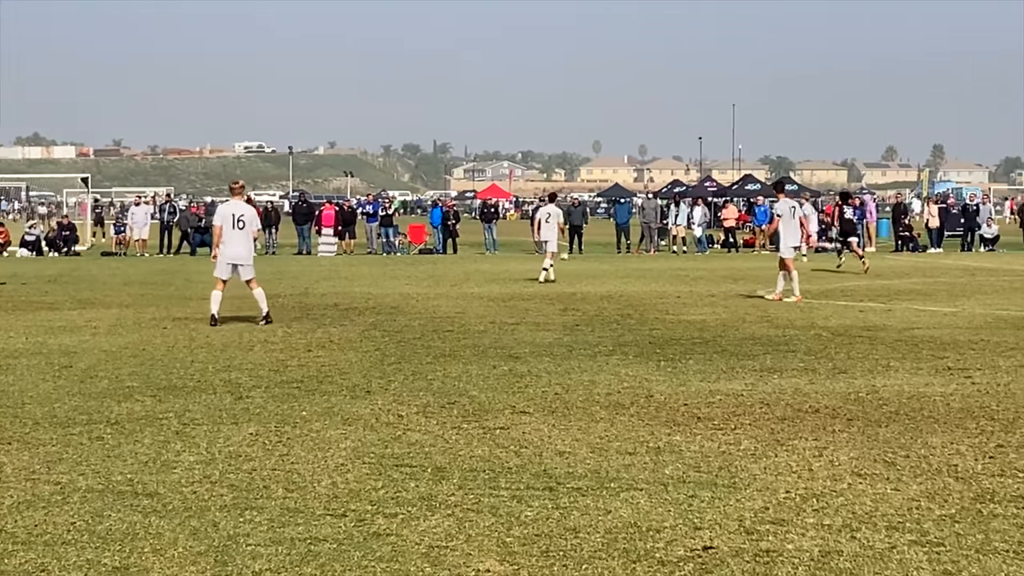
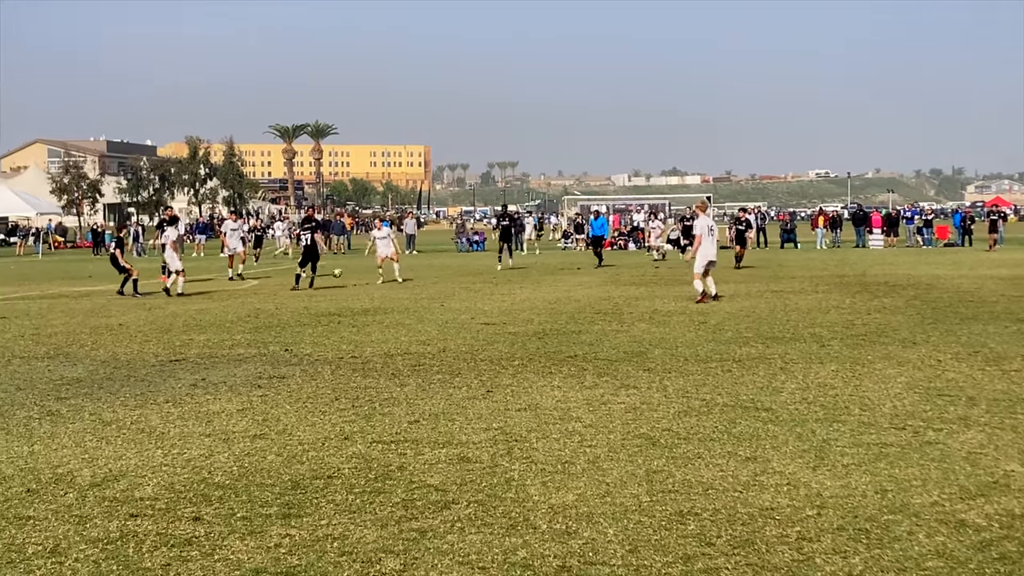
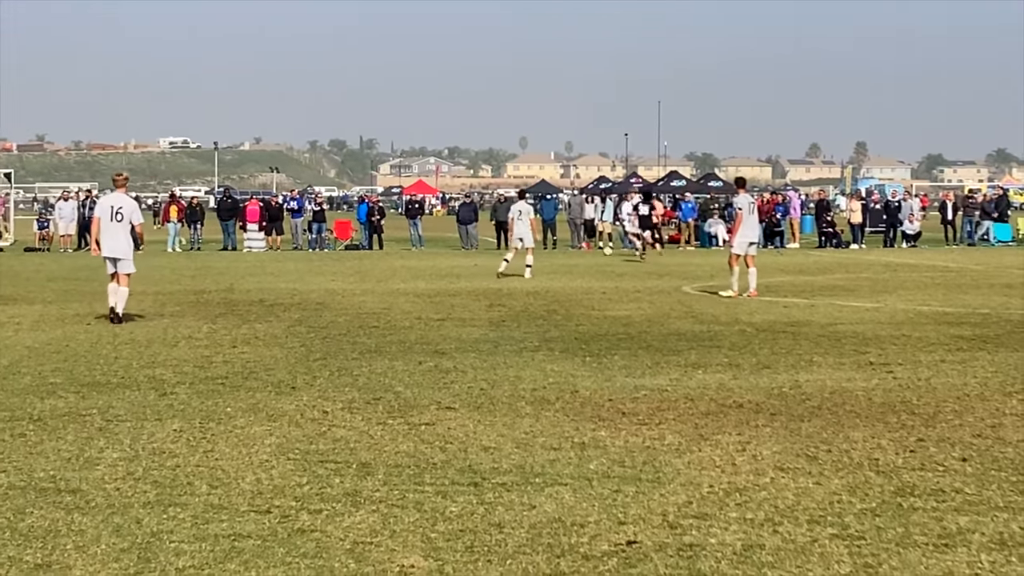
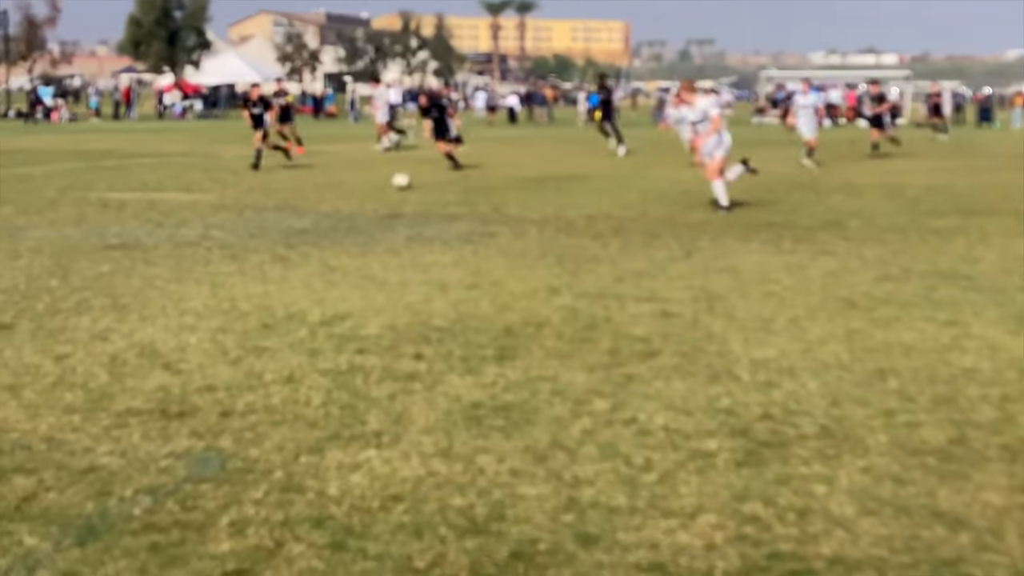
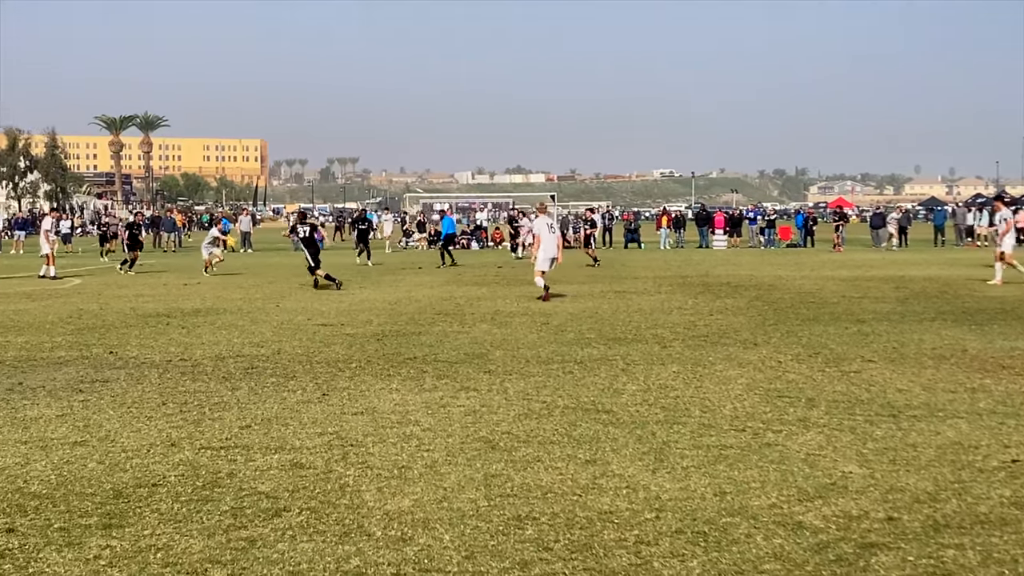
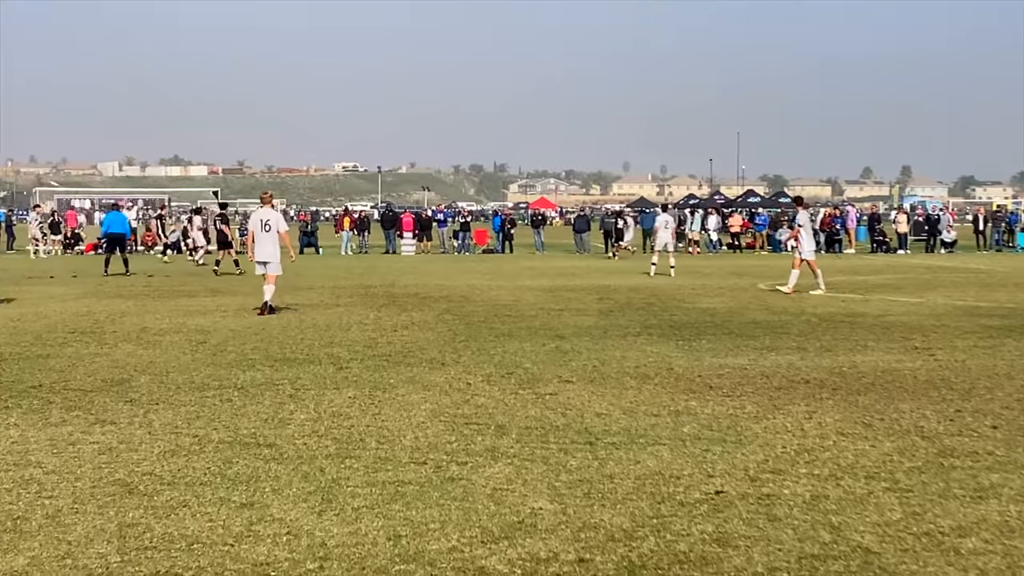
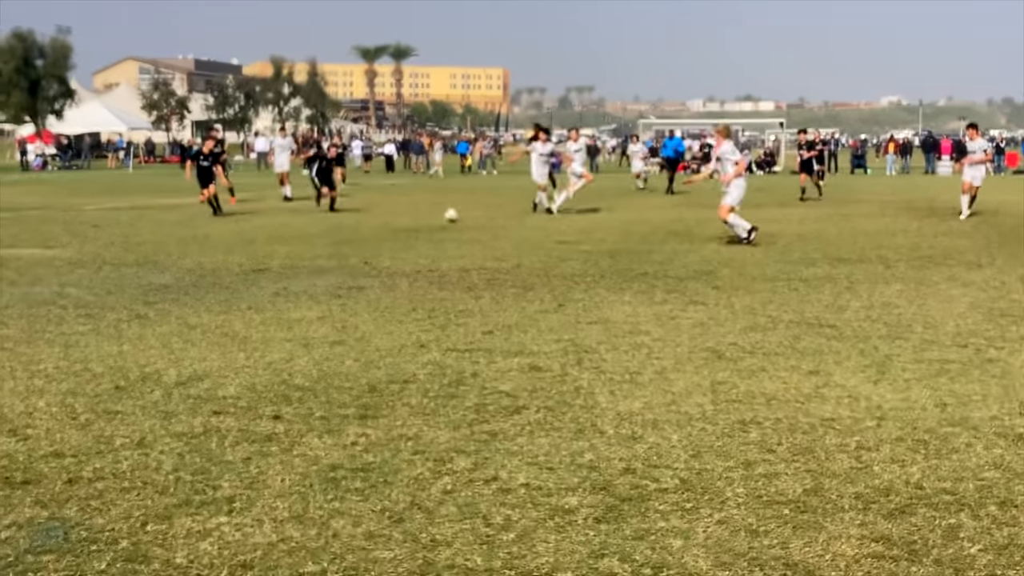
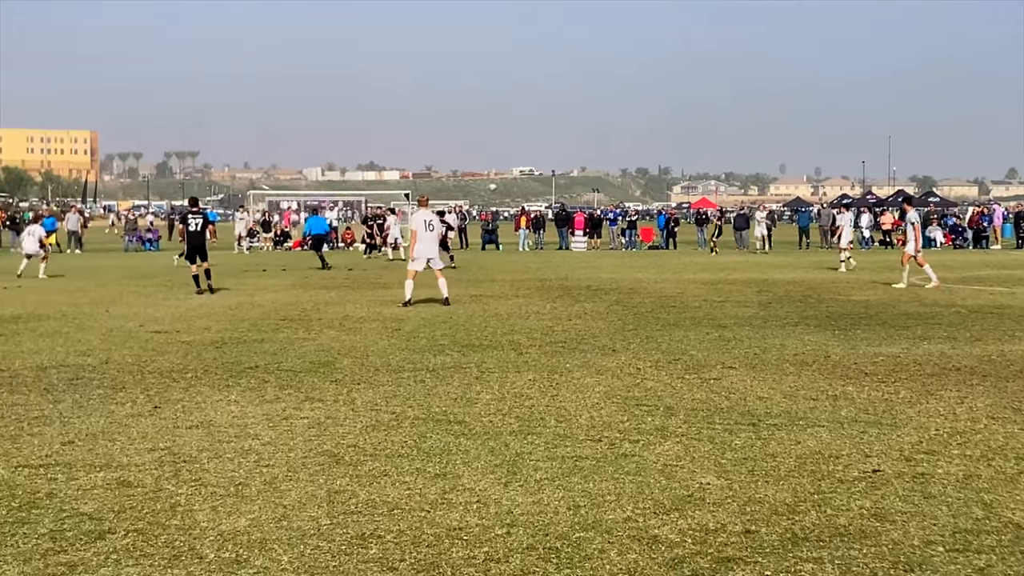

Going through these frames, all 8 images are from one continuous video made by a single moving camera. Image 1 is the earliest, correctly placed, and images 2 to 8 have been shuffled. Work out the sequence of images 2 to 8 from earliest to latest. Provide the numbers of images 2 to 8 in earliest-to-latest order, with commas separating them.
3, 6, 8, 5, 2, 7, 4
